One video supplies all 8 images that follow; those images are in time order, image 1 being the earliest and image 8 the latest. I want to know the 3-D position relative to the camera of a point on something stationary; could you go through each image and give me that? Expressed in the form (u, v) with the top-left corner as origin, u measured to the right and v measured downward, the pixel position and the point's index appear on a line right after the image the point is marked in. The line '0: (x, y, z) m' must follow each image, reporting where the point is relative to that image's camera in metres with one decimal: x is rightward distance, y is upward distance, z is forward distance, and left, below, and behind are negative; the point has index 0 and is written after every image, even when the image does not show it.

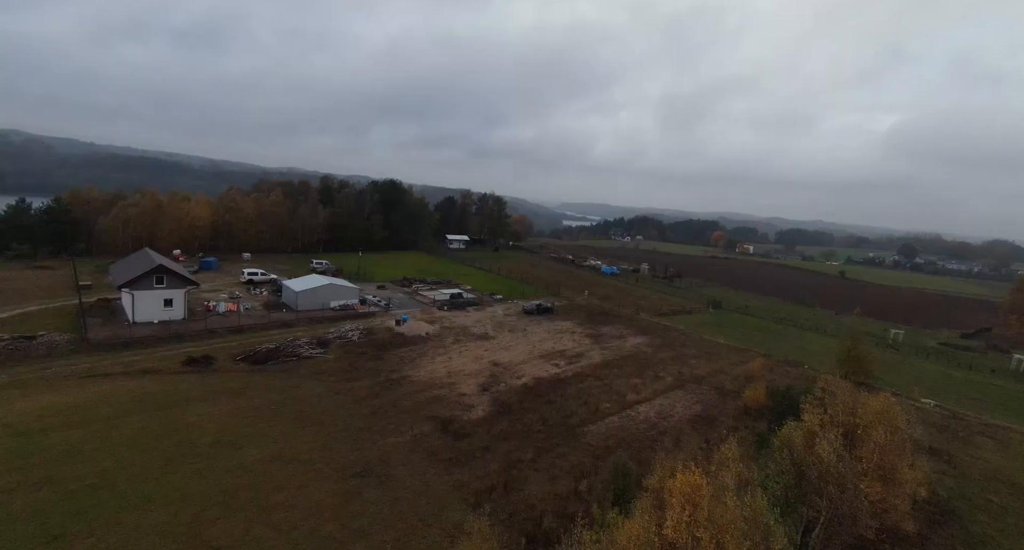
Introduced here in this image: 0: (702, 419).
0: (+7.2, -5.5, +19.5) m
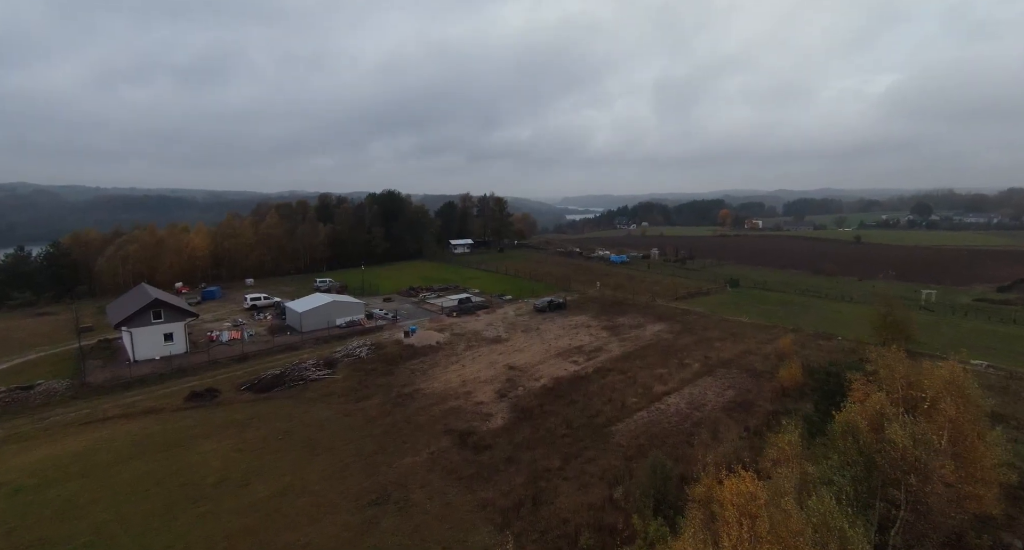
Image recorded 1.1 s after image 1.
0: (+8.0, -4.6, +18.2) m
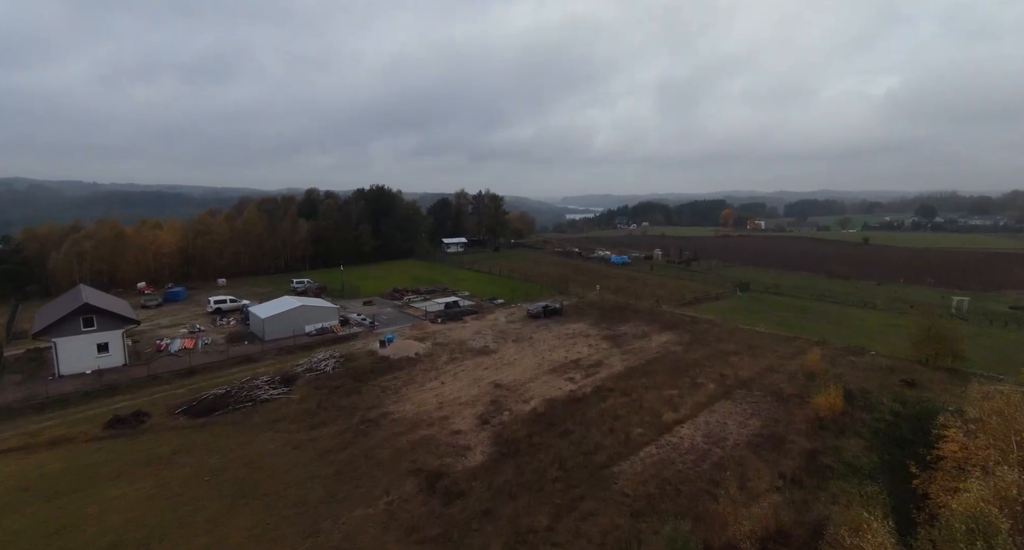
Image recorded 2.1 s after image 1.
0: (+7.4, -4.9, +15.0) m
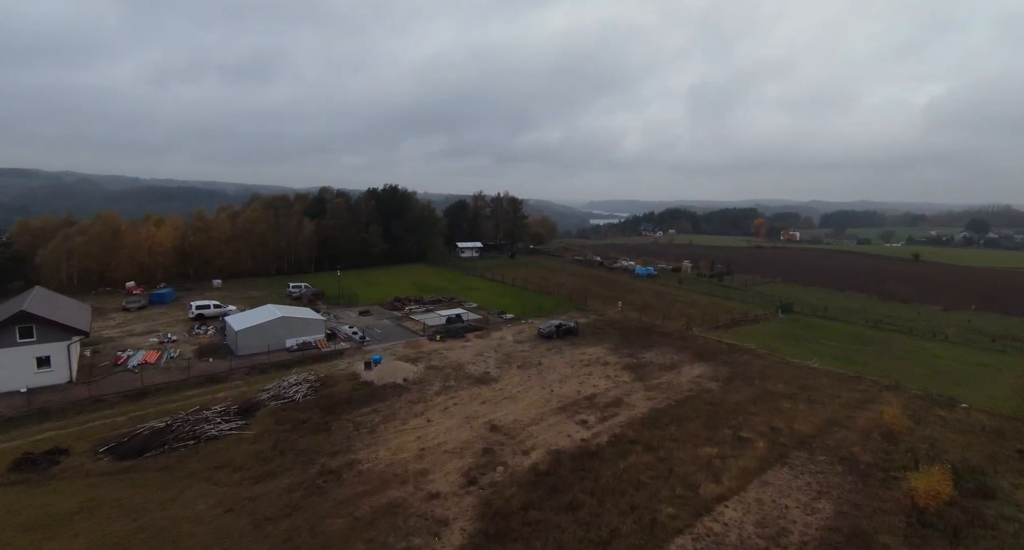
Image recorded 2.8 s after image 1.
0: (+7.2, -5.7, +10.9) m
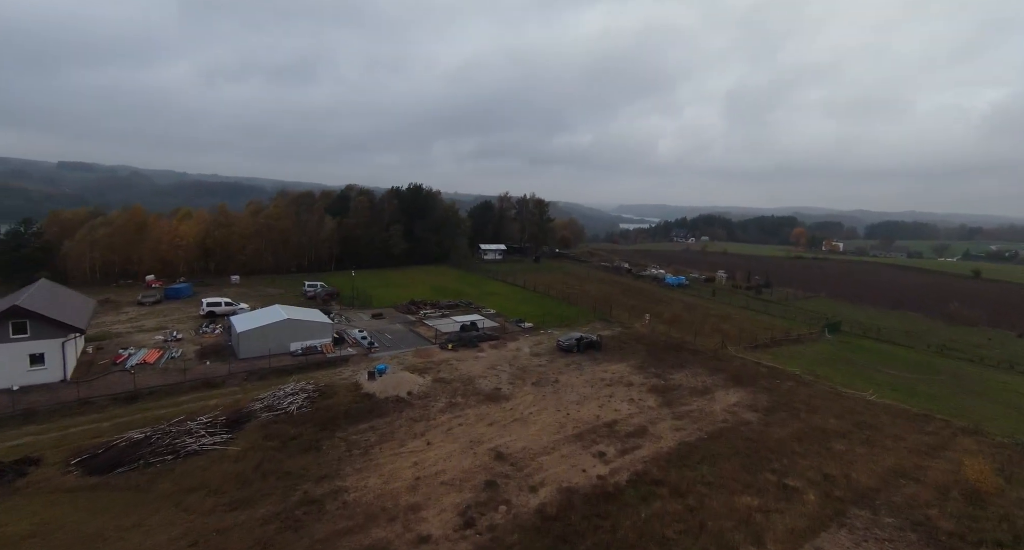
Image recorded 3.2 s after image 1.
0: (+7.0, -6.2, +8.7) m
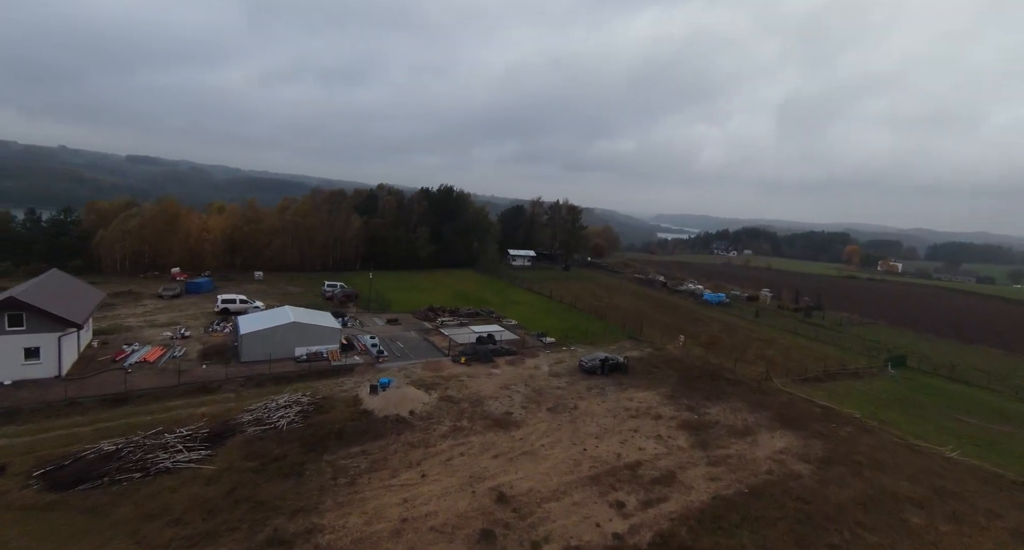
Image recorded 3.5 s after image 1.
0: (+6.6, -6.9, +6.3) m
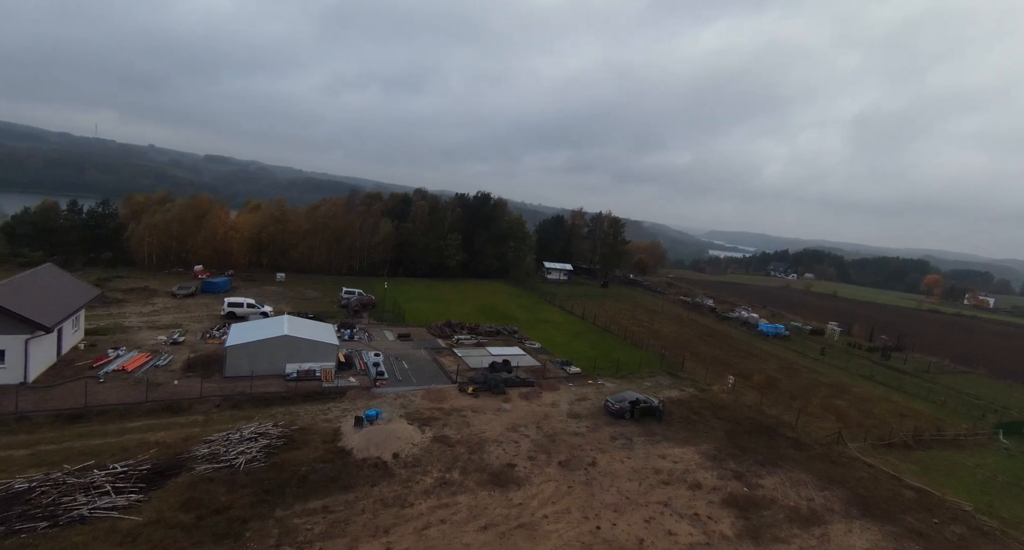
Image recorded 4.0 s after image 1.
0: (+5.5, -7.7, +2.6) m
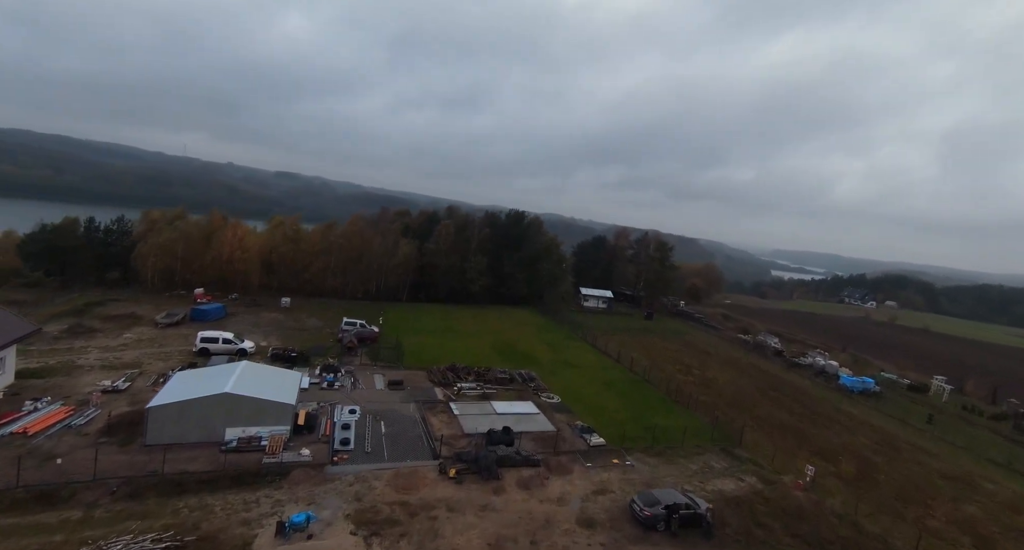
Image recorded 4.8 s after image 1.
0: (+3.5, -8.7, -3.0) m
